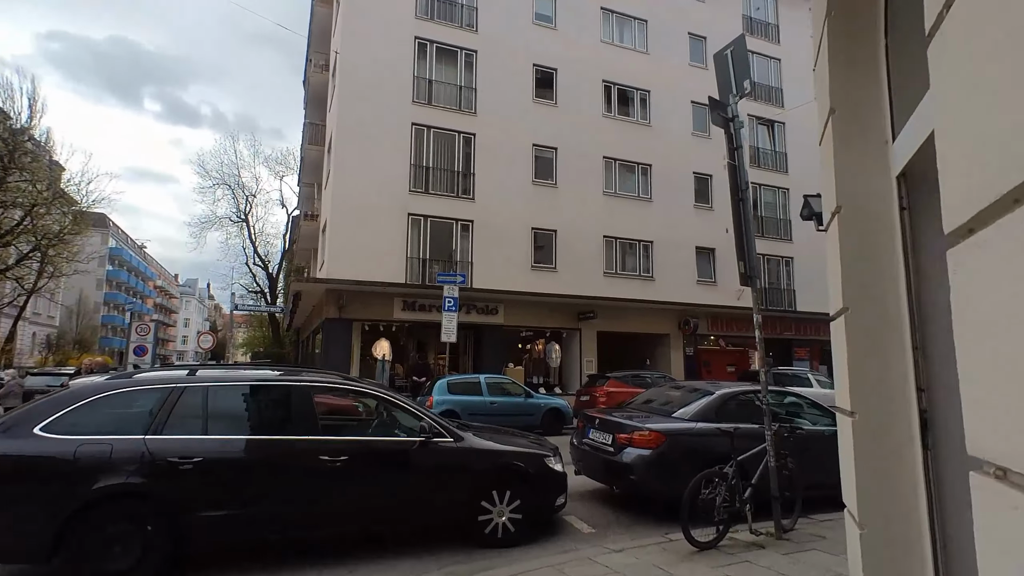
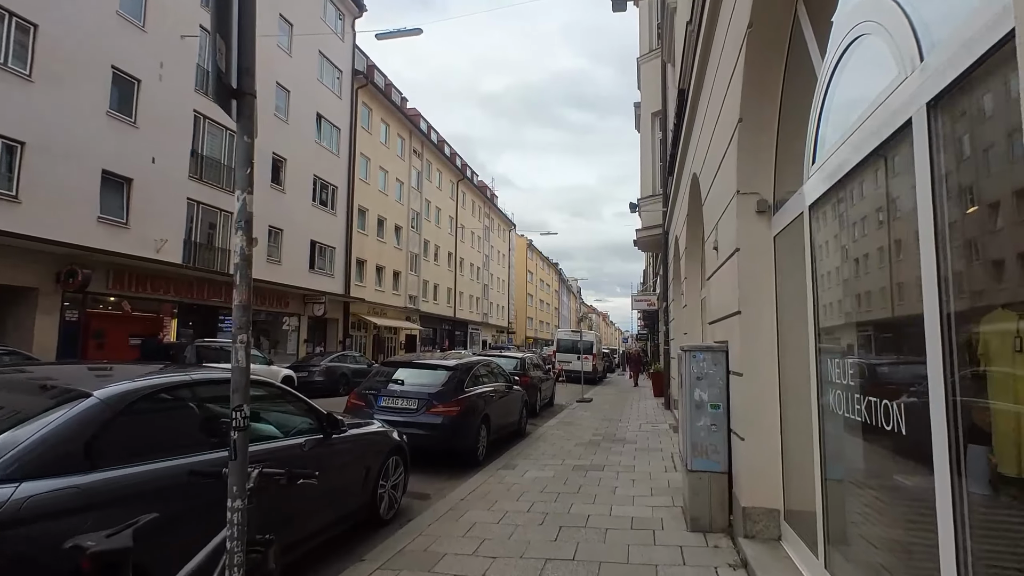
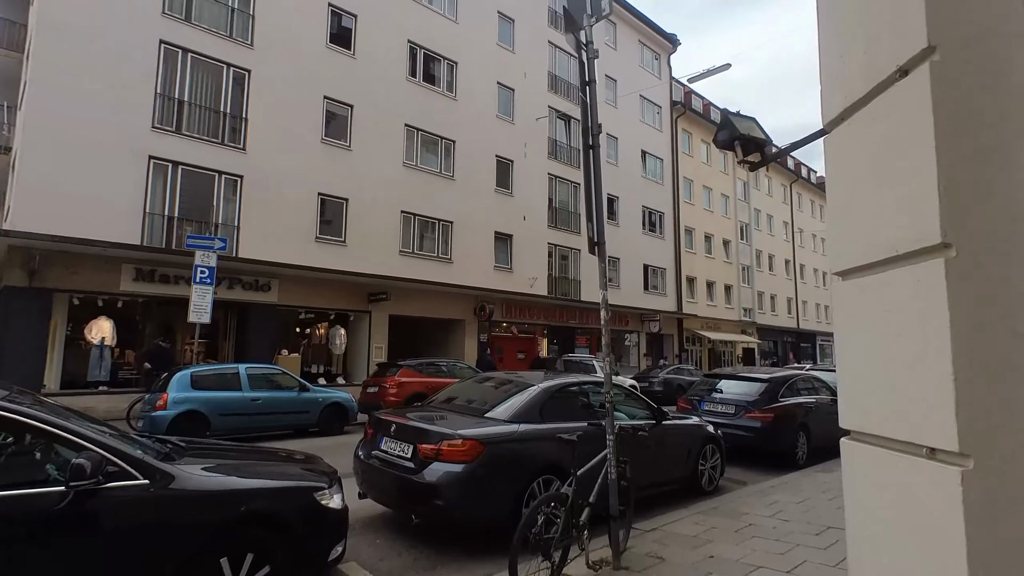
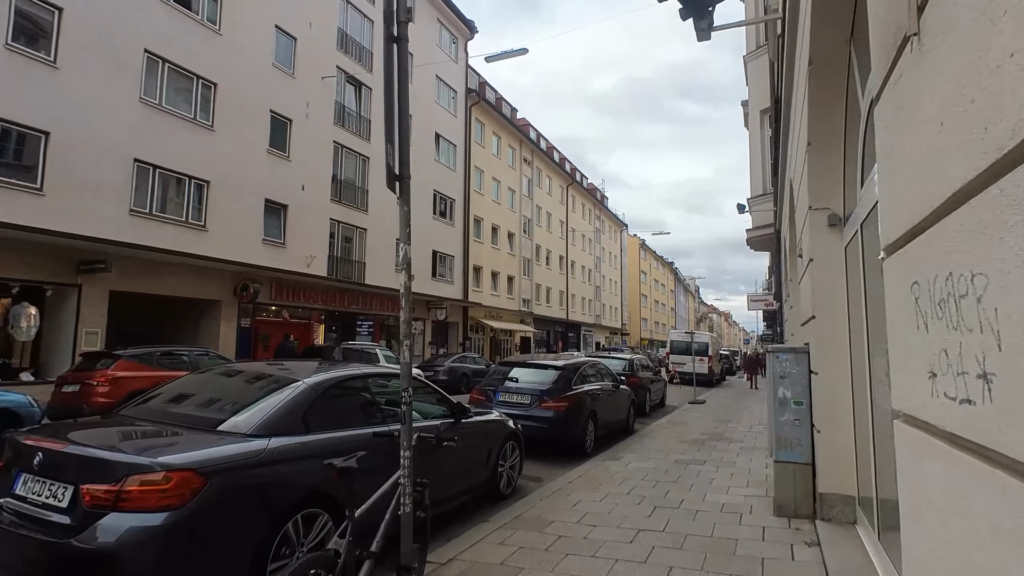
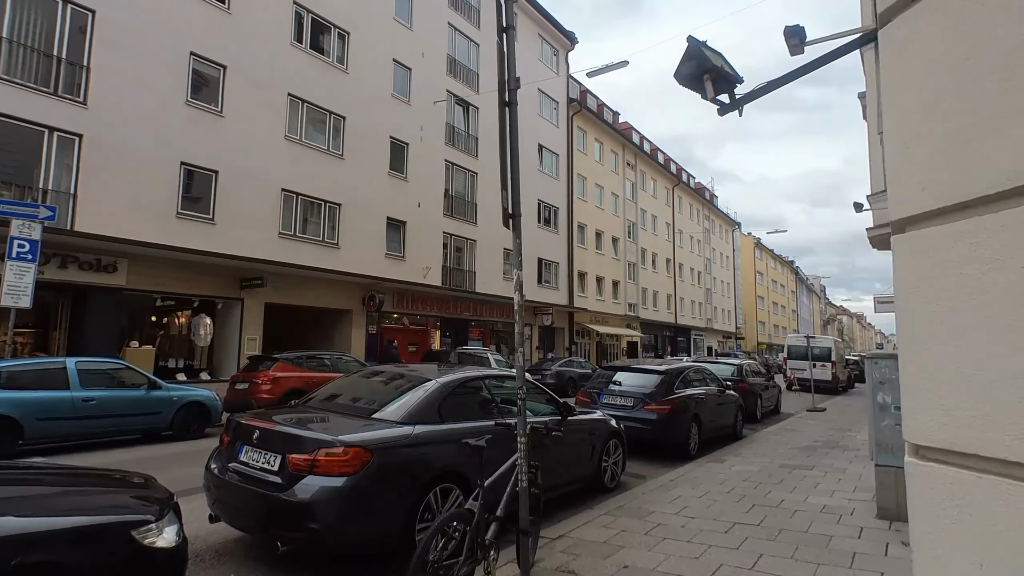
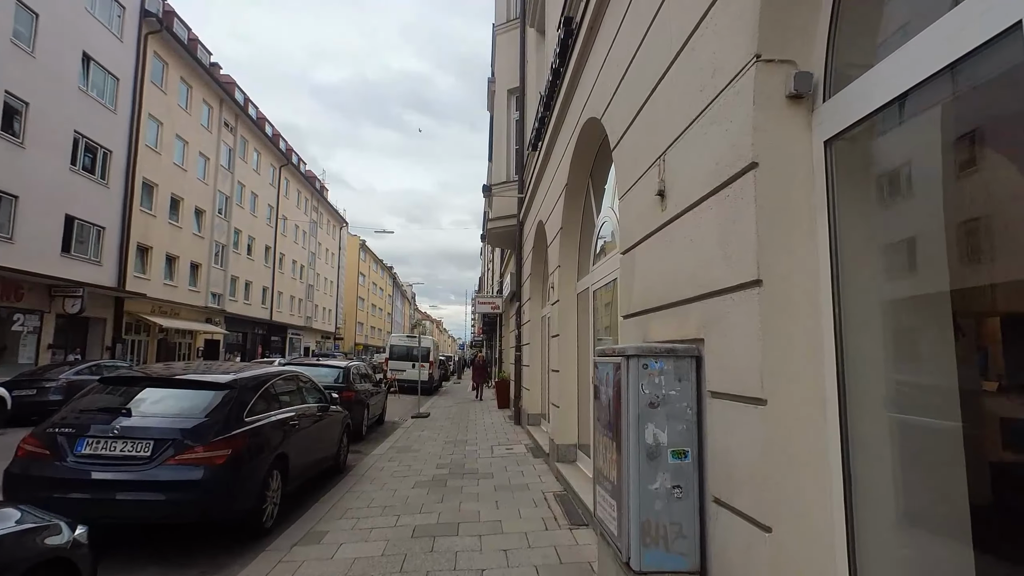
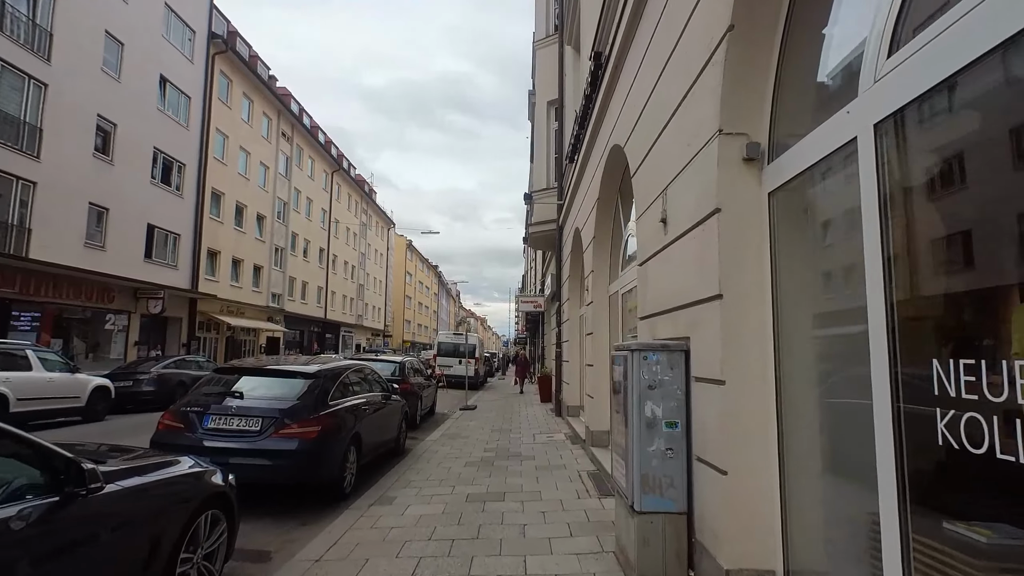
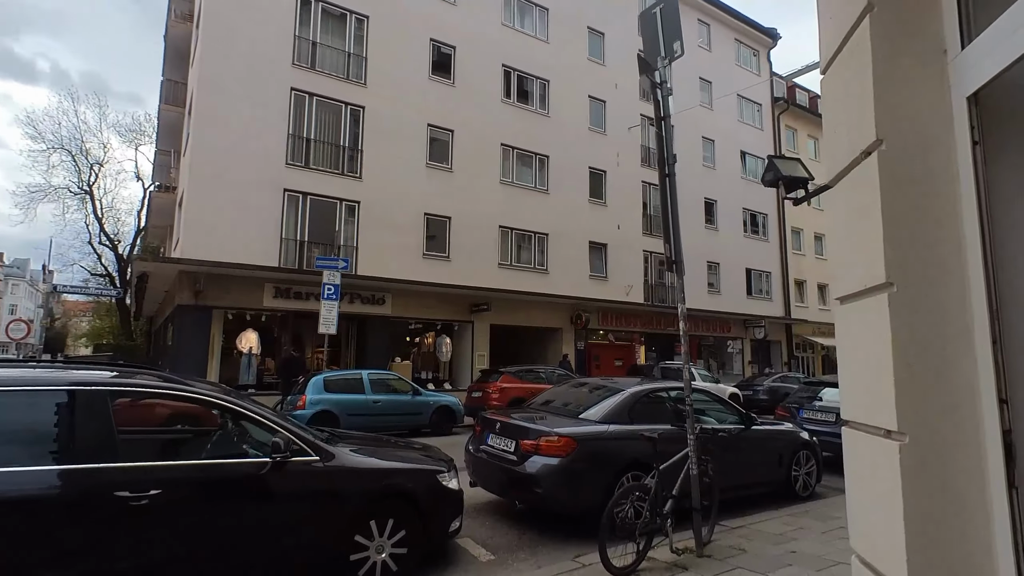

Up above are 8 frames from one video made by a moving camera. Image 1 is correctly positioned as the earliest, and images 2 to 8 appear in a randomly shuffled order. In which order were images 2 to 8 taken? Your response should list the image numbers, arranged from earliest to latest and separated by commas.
8, 3, 5, 4, 2, 7, 6
